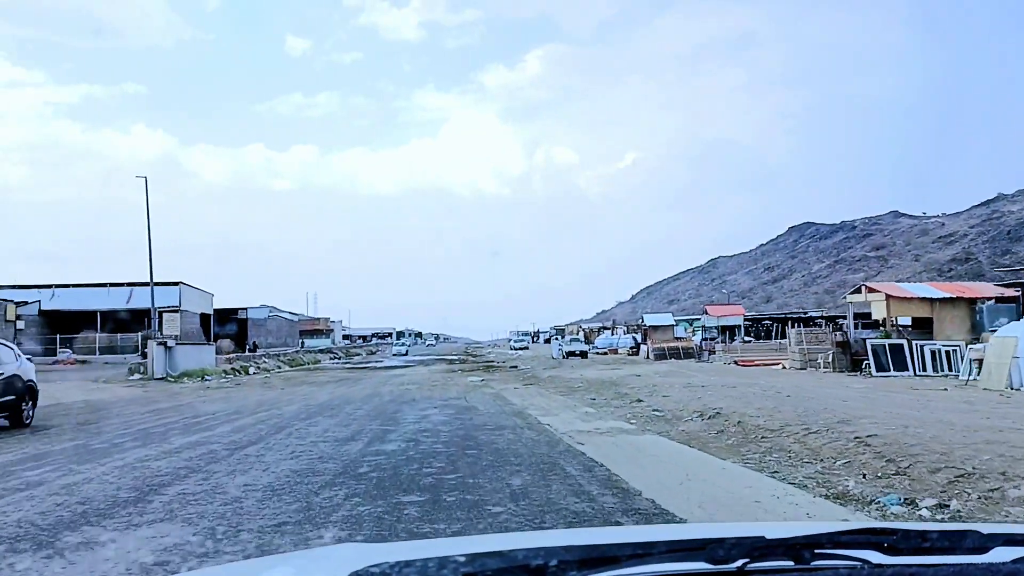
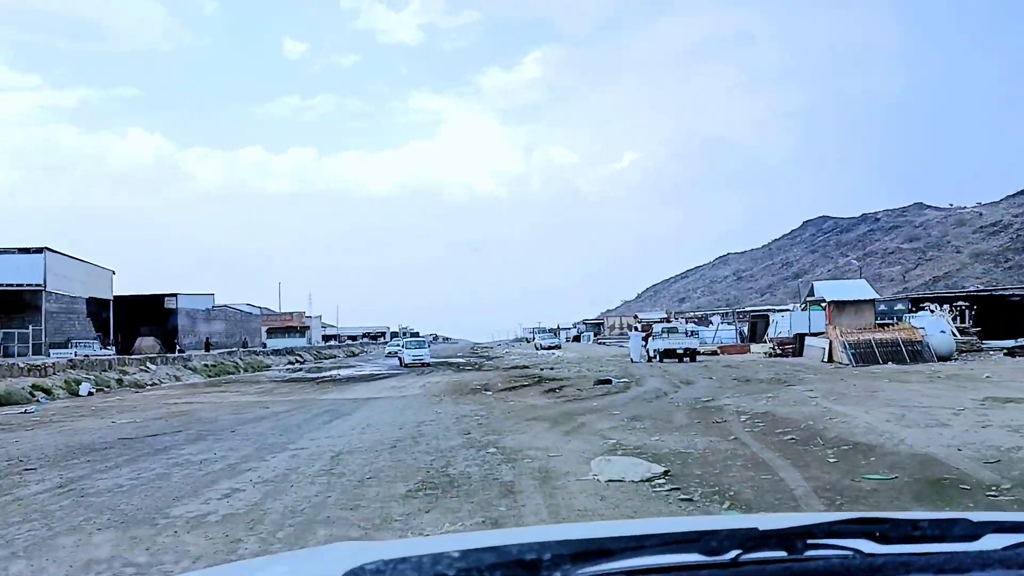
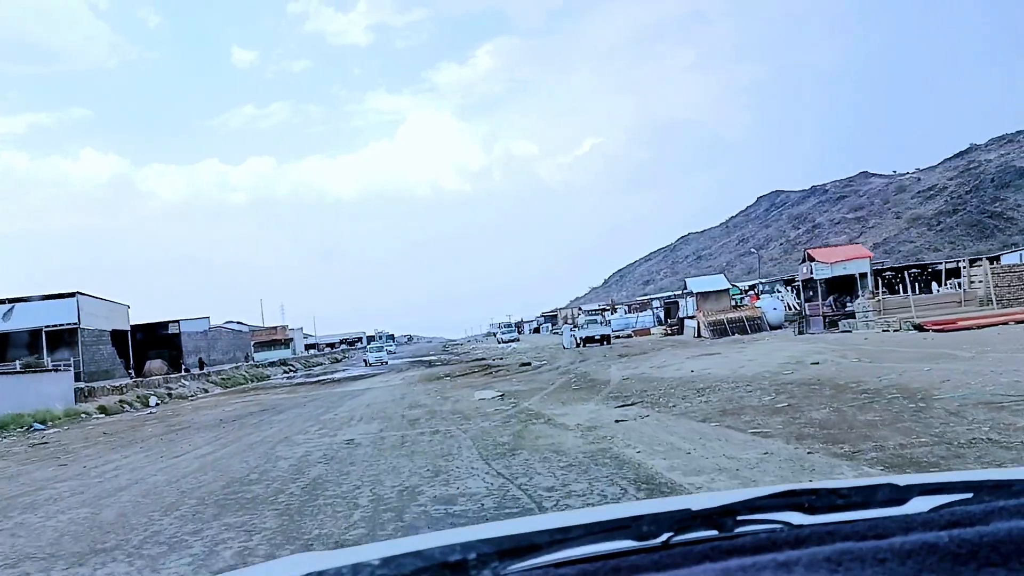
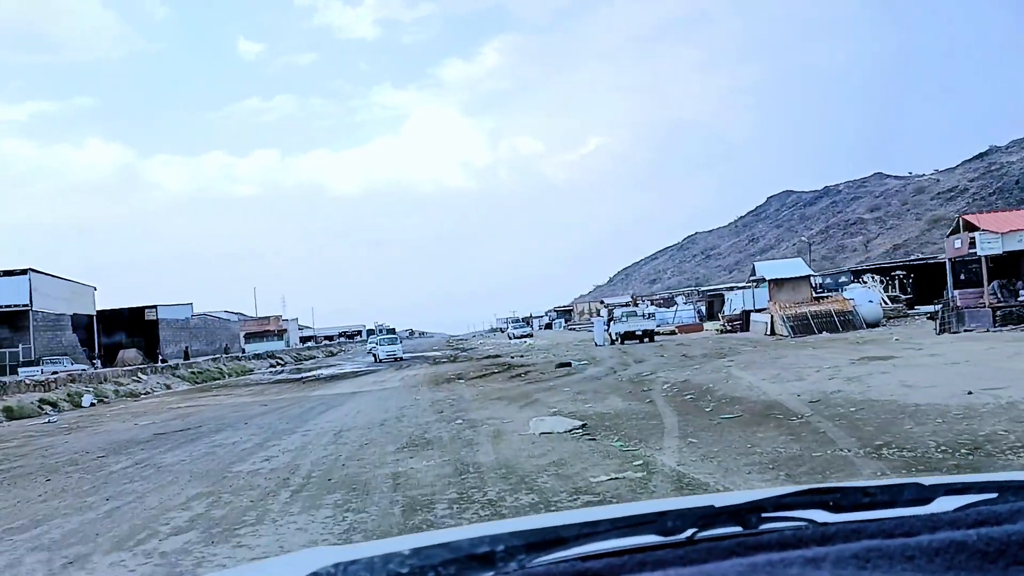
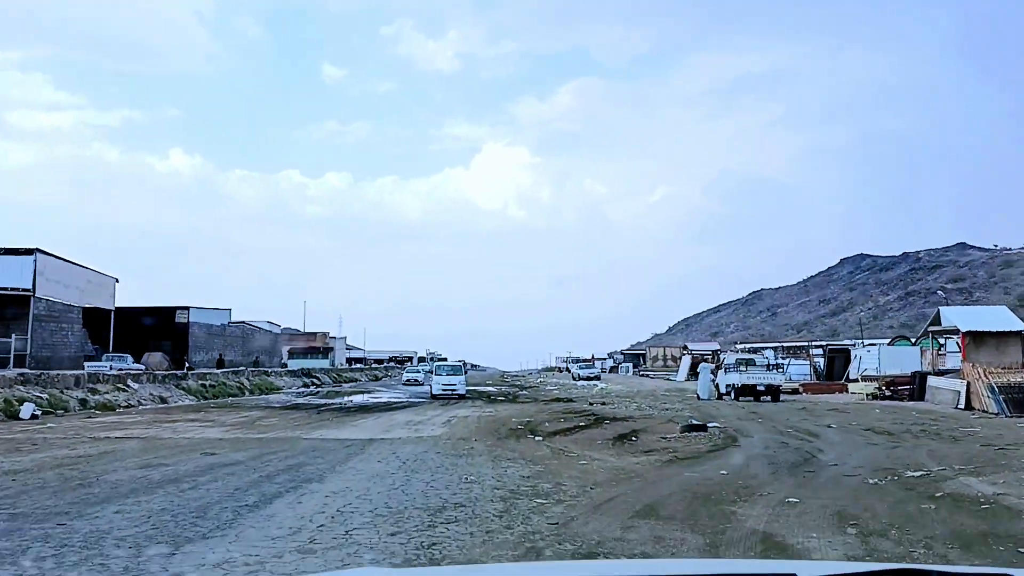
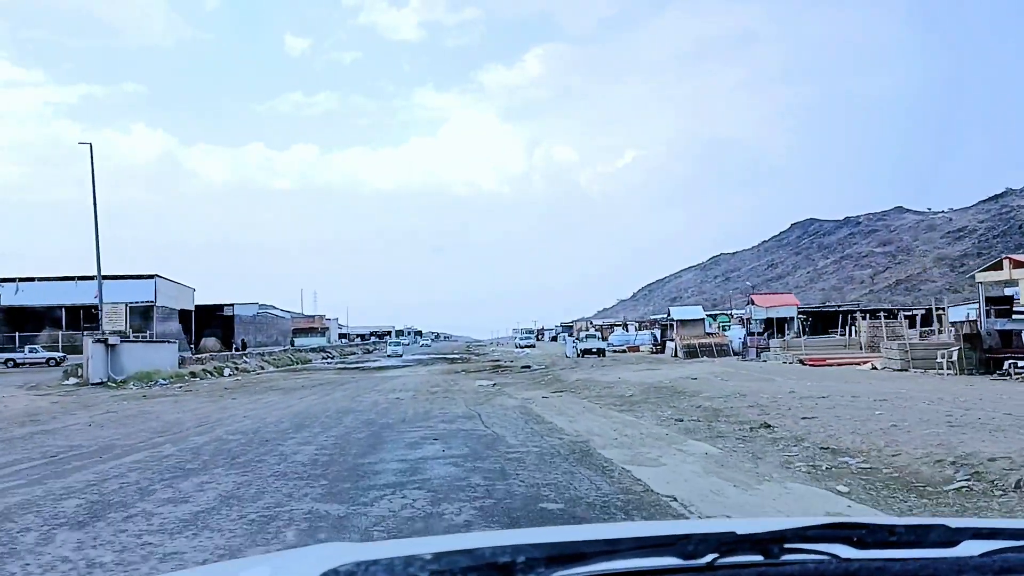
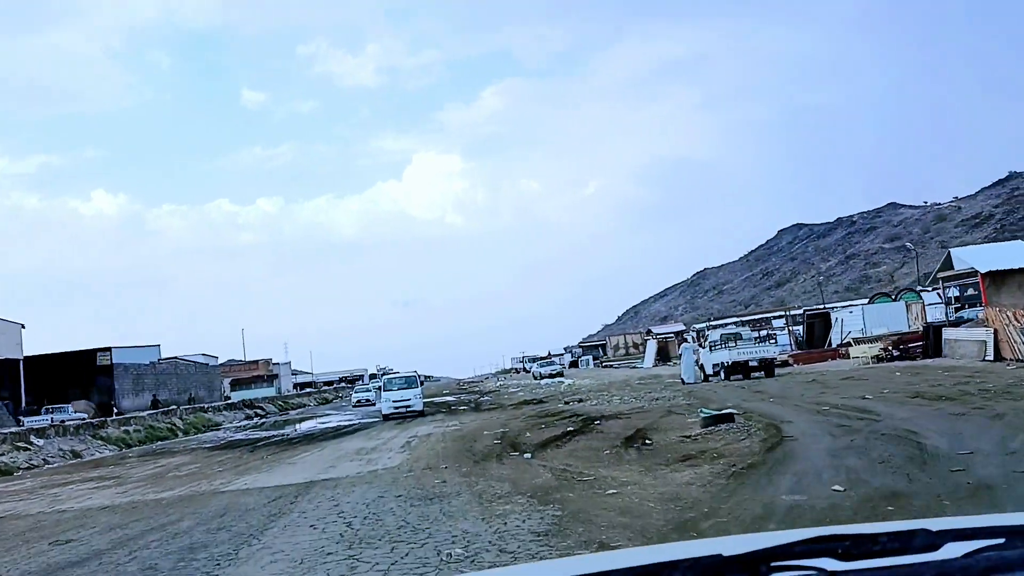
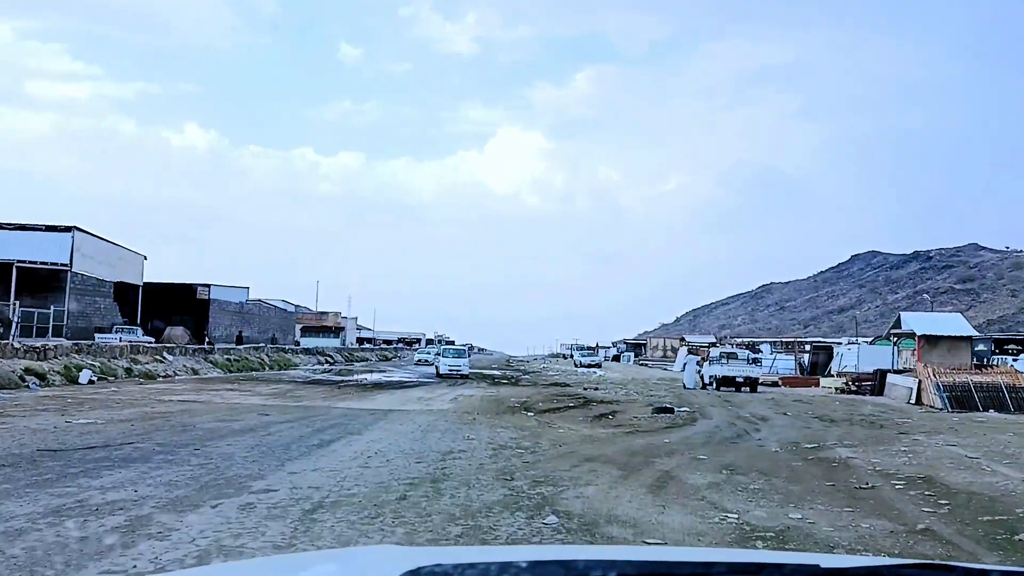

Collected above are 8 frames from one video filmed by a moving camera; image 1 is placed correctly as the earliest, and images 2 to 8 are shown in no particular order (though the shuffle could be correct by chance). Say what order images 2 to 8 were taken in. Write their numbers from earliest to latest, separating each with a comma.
6, 3, 4, 2, 8, 5, 7
